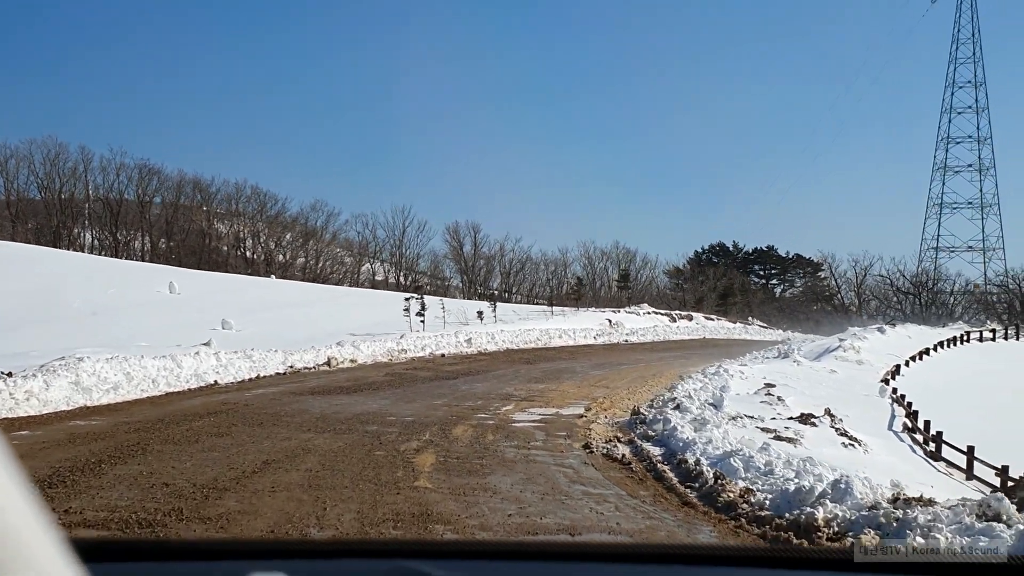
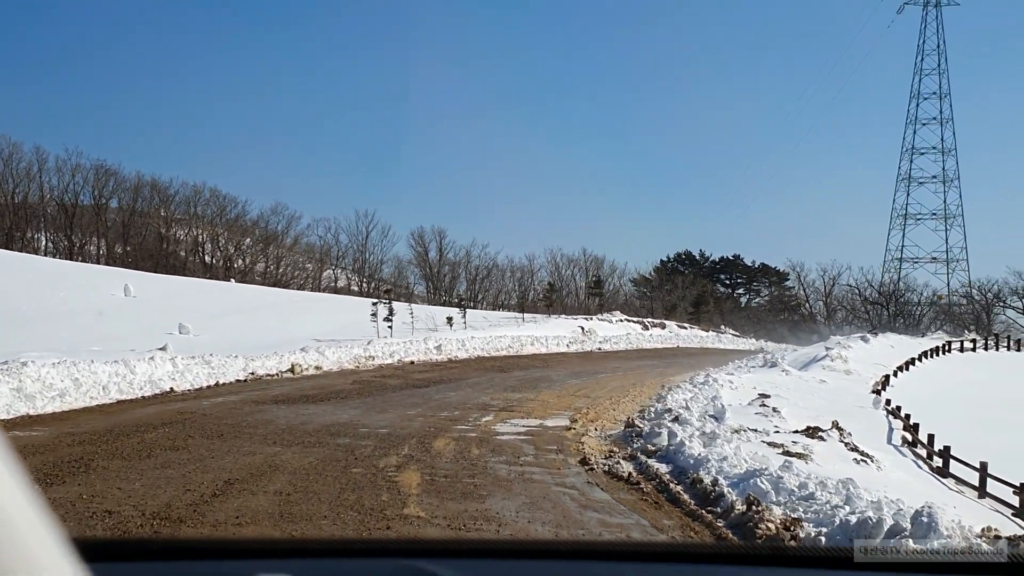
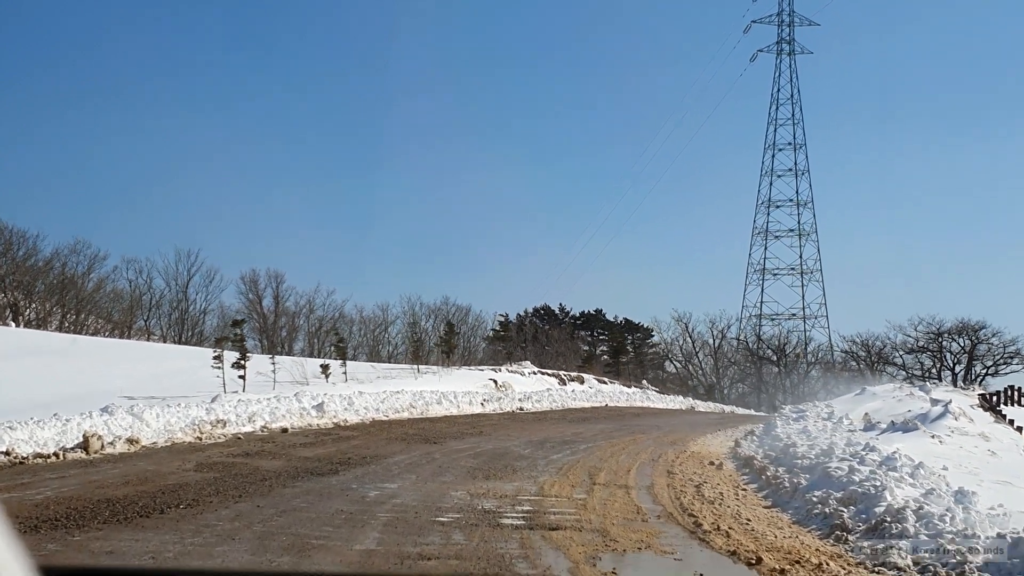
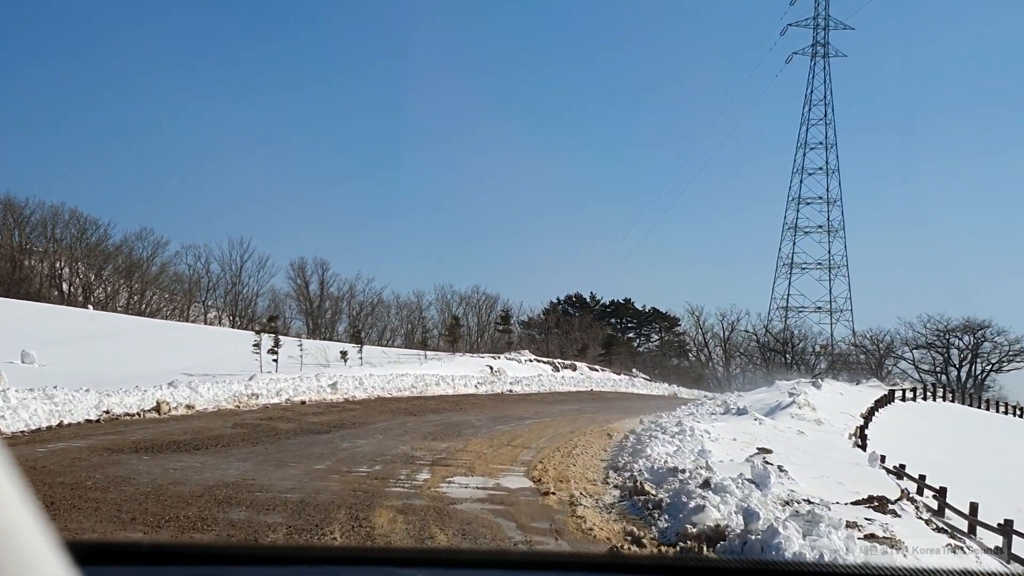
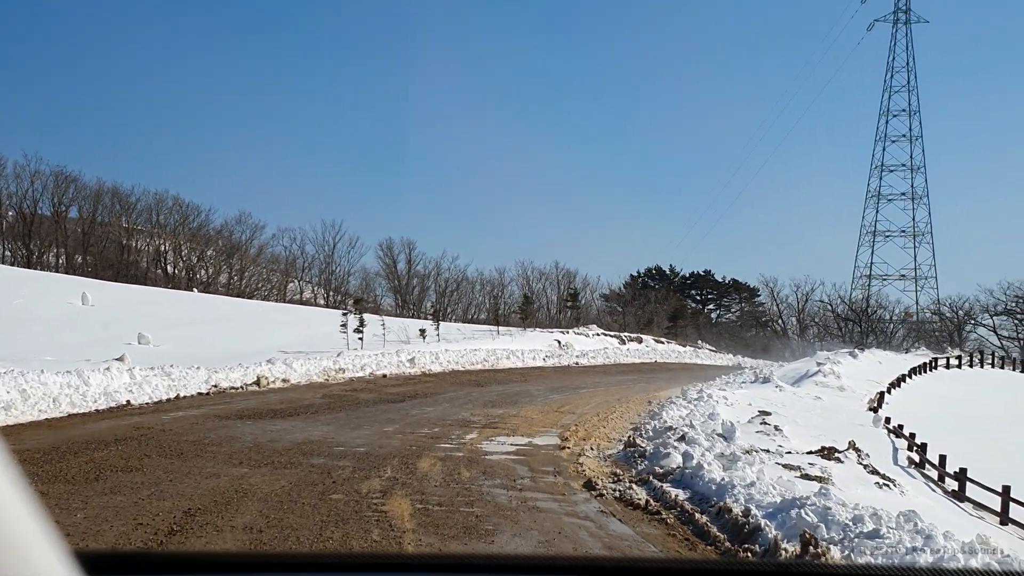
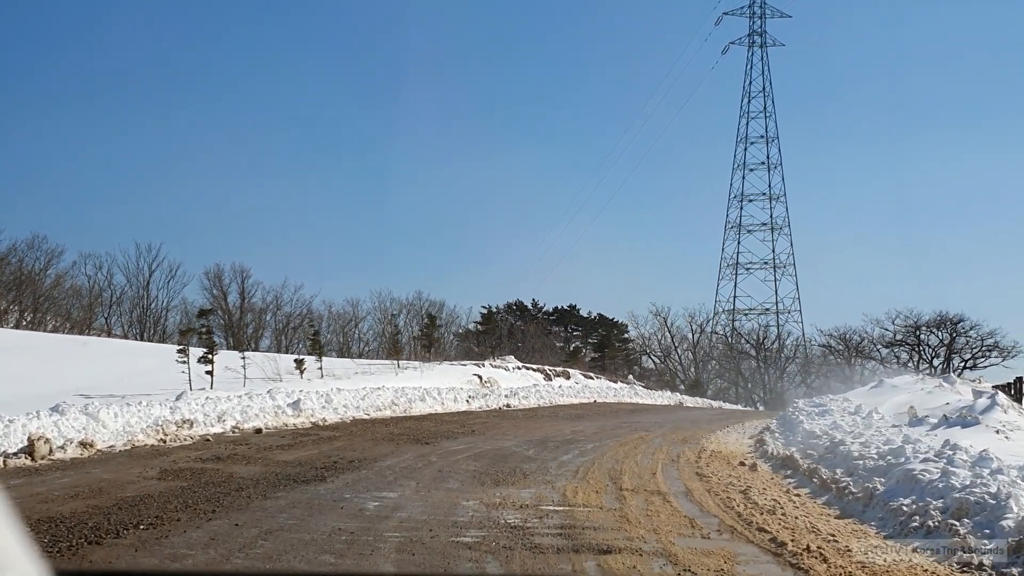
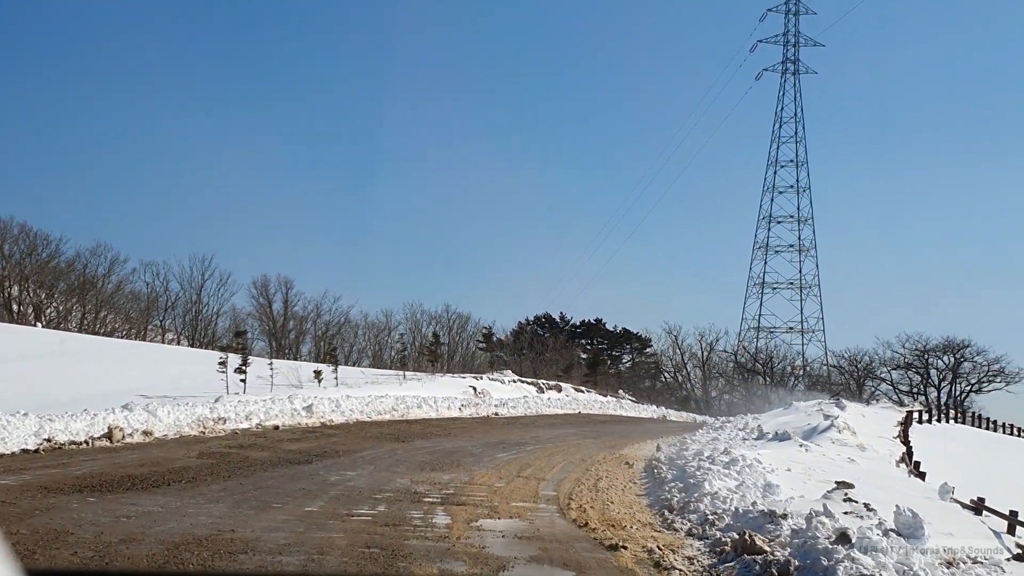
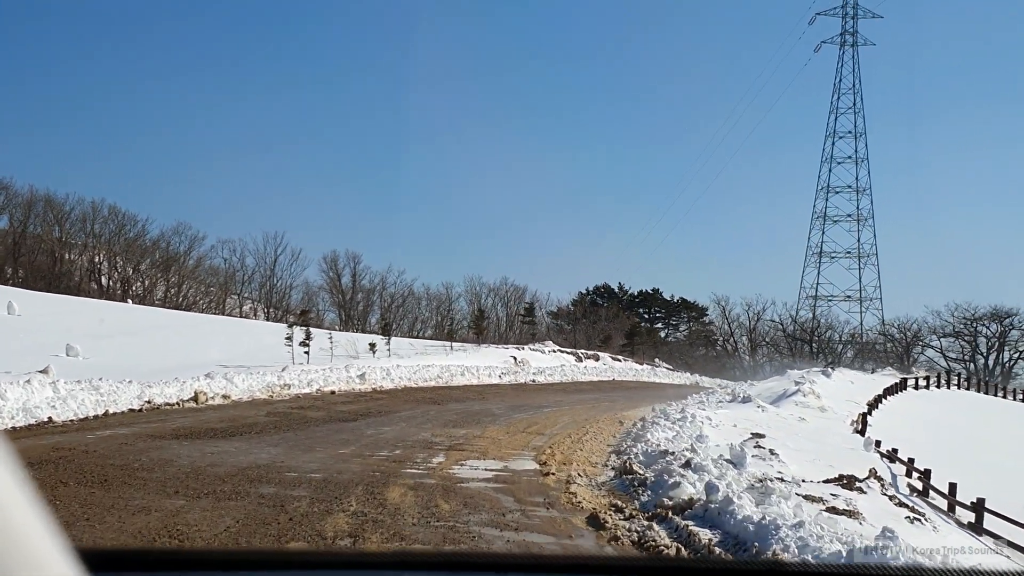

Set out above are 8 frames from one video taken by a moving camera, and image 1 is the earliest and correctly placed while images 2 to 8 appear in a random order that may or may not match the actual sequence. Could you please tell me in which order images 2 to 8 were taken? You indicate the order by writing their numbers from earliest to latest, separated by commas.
2, 5, 8, 4, 7, 3, 6
